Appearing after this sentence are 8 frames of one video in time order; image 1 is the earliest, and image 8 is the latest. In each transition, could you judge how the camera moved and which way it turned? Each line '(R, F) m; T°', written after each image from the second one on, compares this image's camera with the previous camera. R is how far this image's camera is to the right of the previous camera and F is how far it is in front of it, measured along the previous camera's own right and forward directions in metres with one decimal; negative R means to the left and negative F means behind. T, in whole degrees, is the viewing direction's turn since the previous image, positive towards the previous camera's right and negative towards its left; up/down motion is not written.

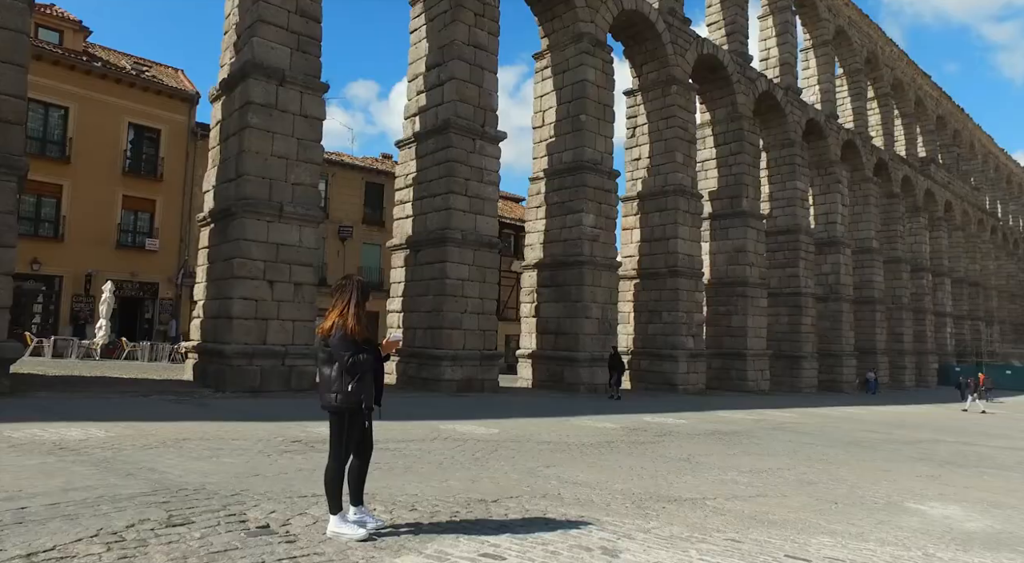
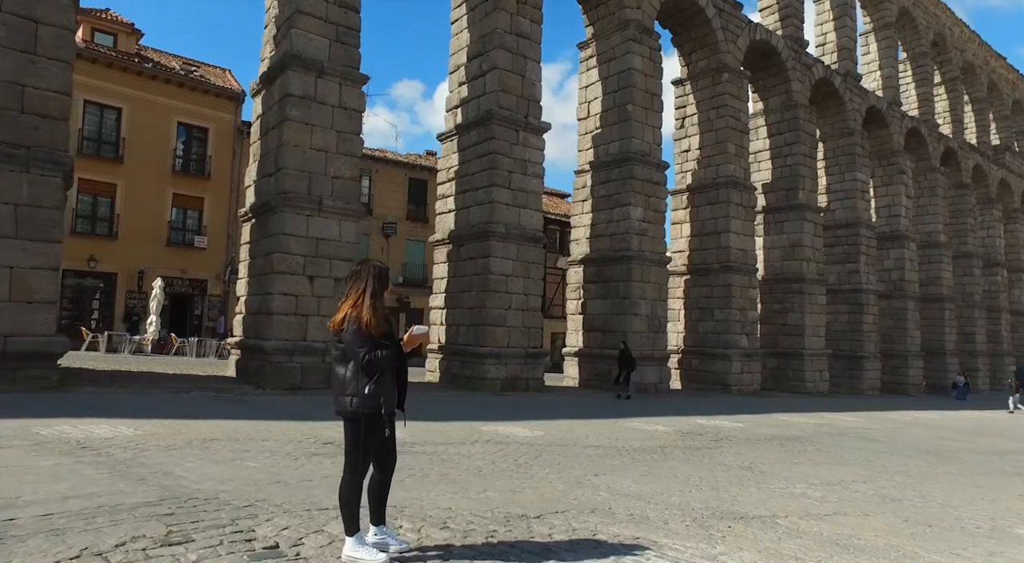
(0.0, +0.5) m; -3°
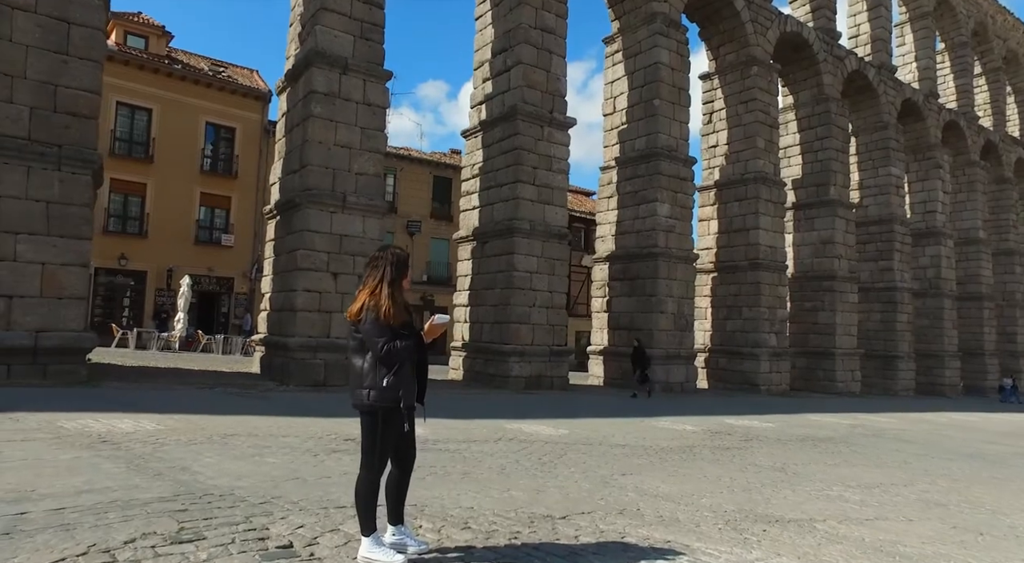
(0.0, +0.2) m; -2°
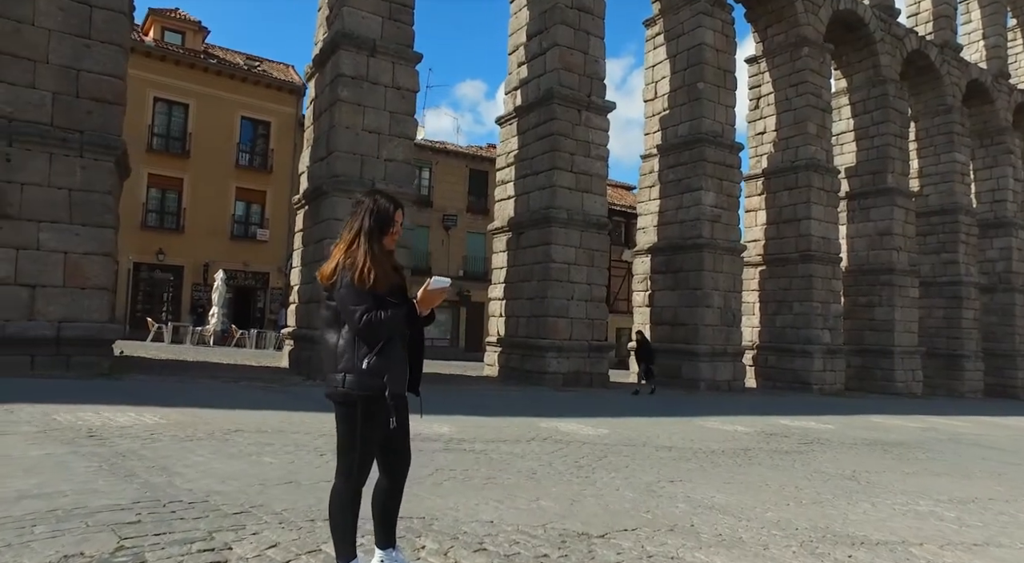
(0.0, +0.7) m; -3°
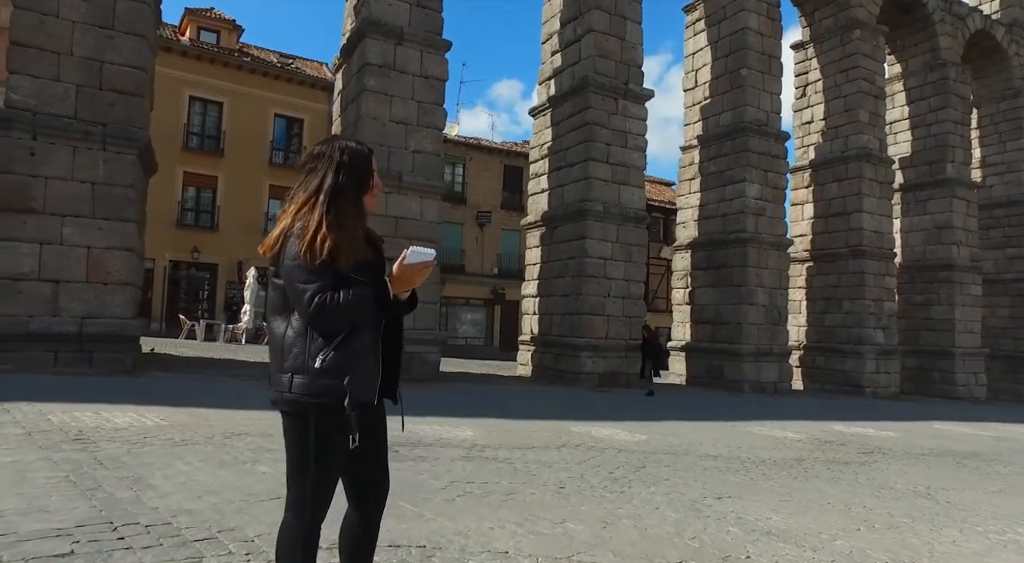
(+0.1, +0.6) m; -3°
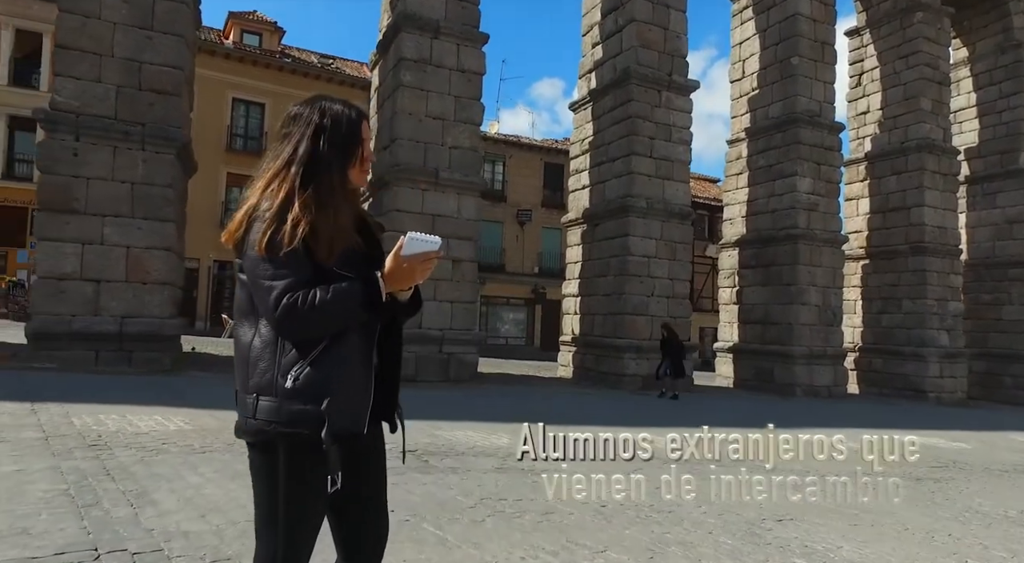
(0.0, +0.4) m; -3°
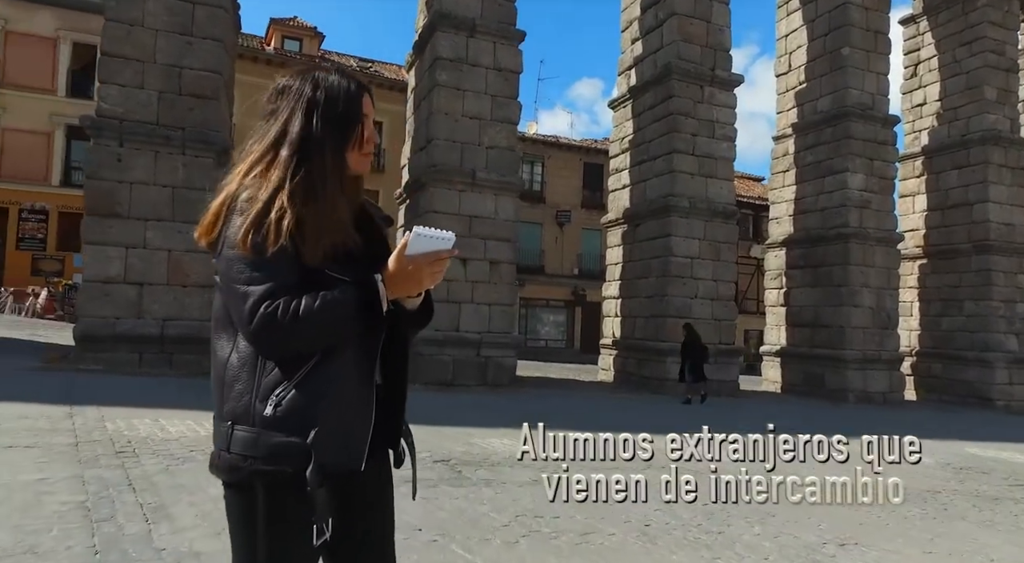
(0.0, +0.3) m; -3°
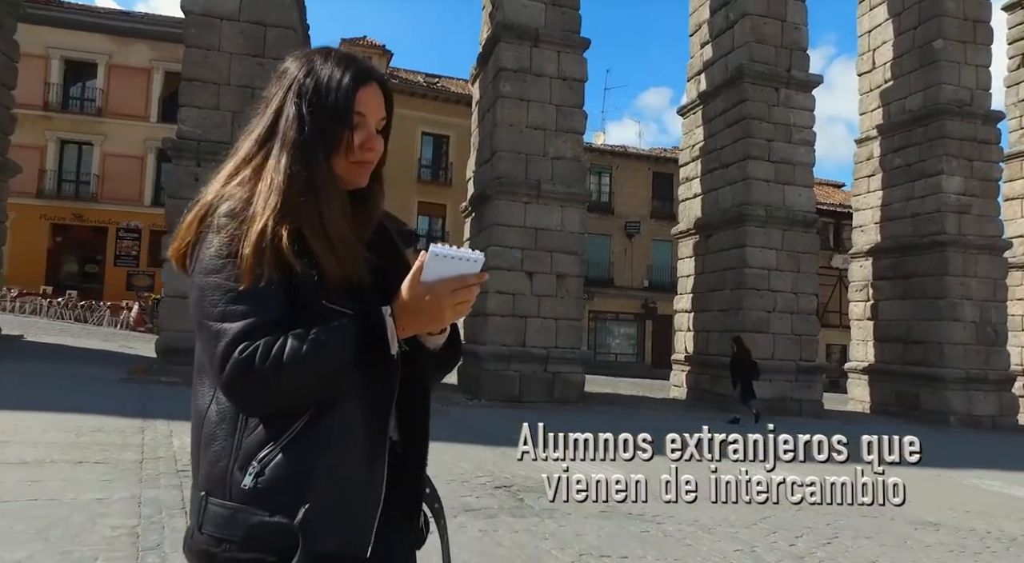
(0.0, +0.3) m; -5°
